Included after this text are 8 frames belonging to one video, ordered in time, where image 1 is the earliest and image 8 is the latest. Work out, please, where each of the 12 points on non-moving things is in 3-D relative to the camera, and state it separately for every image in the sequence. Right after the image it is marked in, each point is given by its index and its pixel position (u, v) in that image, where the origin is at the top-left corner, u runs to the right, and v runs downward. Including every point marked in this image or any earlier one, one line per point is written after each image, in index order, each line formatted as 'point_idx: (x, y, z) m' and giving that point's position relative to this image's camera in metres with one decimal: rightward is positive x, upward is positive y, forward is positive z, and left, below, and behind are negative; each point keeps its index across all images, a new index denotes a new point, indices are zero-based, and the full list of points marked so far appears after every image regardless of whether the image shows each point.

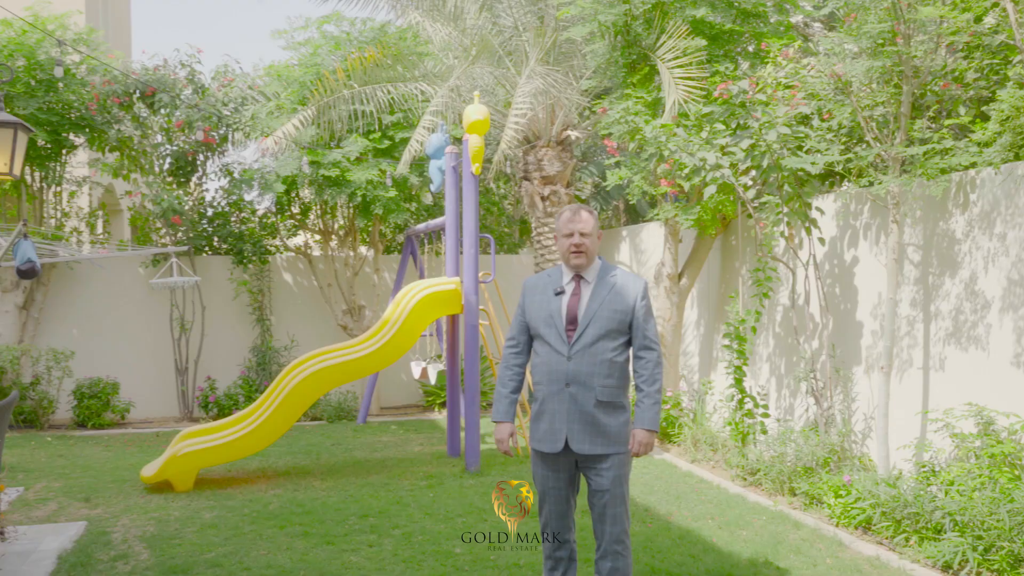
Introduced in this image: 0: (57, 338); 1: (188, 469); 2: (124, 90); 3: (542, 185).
0: (-4.3, -0.5, +9.0) m
1: (-2.2, -1.2, +6.3) m
2: (-3.6, +1.8, +8.7) m
3: (+0.3, +1.0, +9.6) m
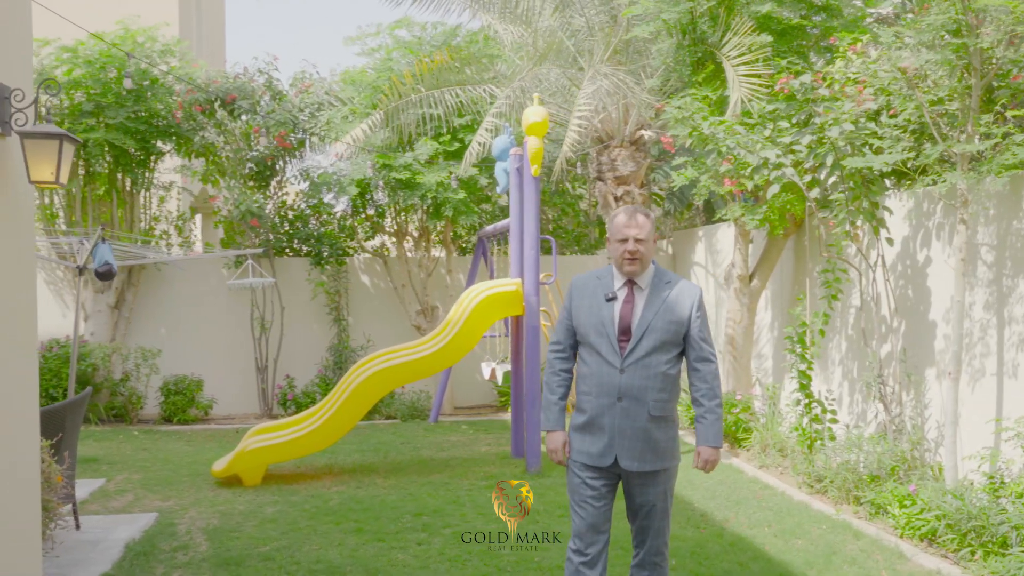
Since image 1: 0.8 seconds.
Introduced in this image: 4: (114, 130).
0: (-3.6, -0.5, +9.4) m
1: (-1.8, -1.2, +6.5) m
2: (-3.0, +1.8, +9.0) m
3: (+1.1, +1.0, +9.5) m
4: (-3.8, +1.5, +8.8) m
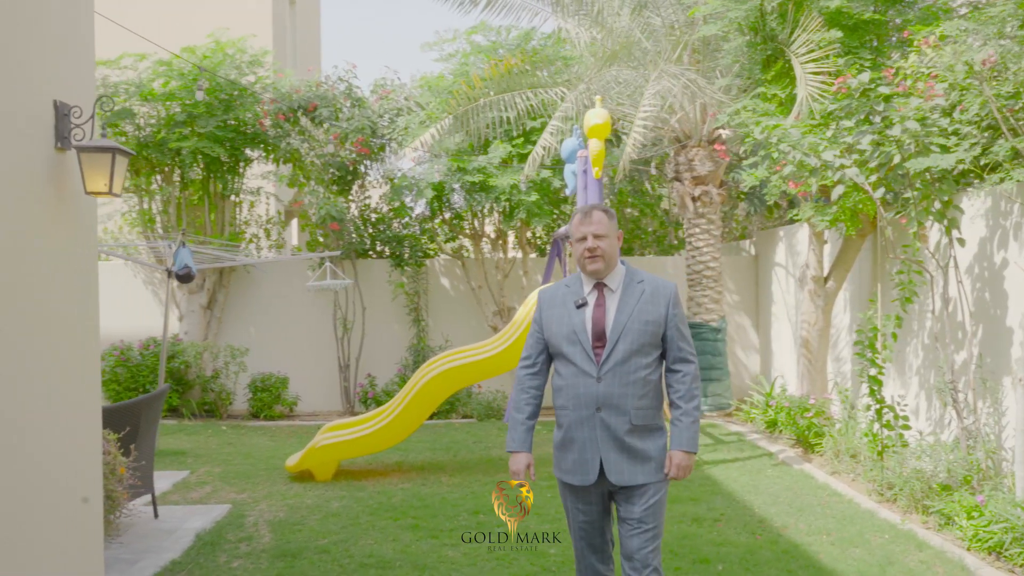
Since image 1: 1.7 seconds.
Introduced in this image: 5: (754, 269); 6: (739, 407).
0: (-2.9, -0.5, +9.8) m
1: (-1.3, -1.2, +6.7) m
2: (-2.2, +1.8, +9.4) m
3: (+1.8, +1.0, +9.4) m
4: (-3.0, +1.5, +9.3) m
5: (+2.7, +0.2, +10.4) m
6: (+2.2, -1.2, +9.1) m
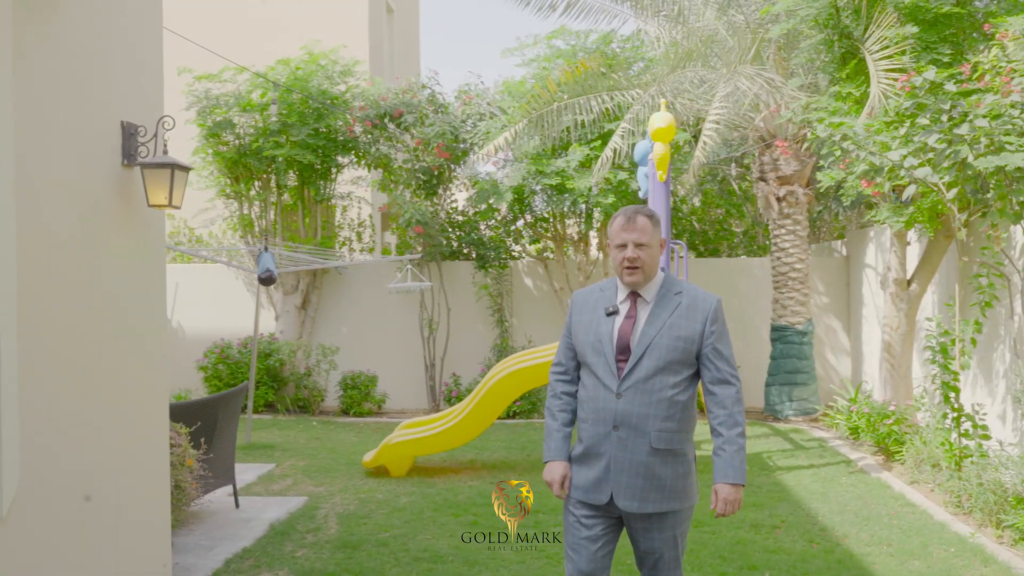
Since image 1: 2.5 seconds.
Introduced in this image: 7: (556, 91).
0: (-2.0, -0.5, +10.2) m
1: (-0.8, -1.2, +6.9) m
2: (-1.4, +1.8, +9.7) m
3: (+2.6, +1.0, +9.2) m
4: (-2.2, +1.5, +9.7) m
5: (+3.6, +0.2, +10.2) m
6: (+3.0, -1.2, +8.9) m
7: (+0.4, +1.8, +8.5) m
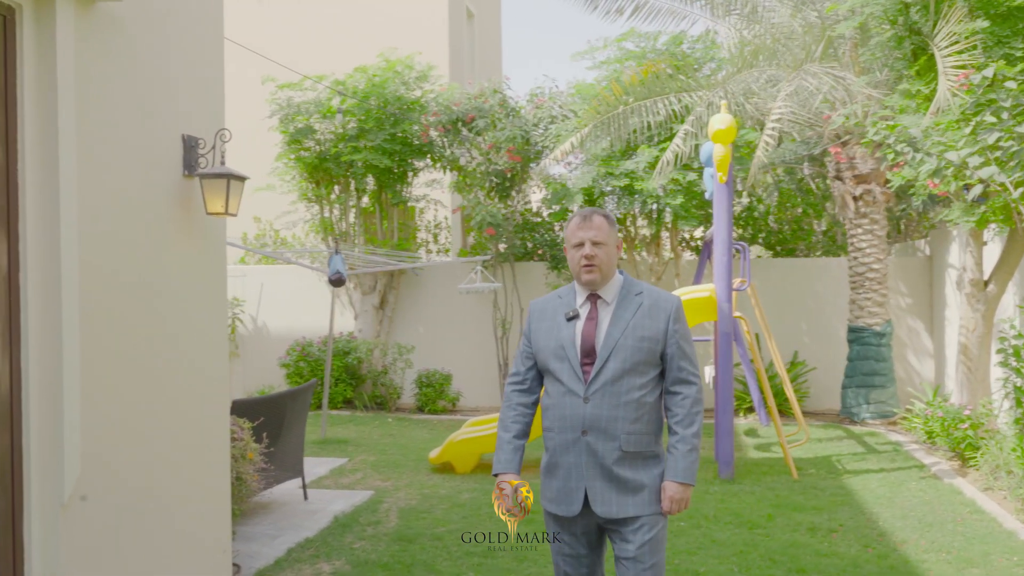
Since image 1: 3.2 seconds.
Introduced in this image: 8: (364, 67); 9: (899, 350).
0: (-1.2, -0.5, +10.5) m
1: (-0.3, -1.3, +7.1) m
2: (-0.7, +1.8, +9.9) m
3: (+3.3, +1.0, +9.0) m
4: (-1.5, +1.5, +10.0) m
5: (+4.4, +0.2, +9.9) m
6: (+3.6, -1.2, +8.7) m
7: (+1.0, +1.8, +8.6) m
8: (-1.6, +2.4, +10.3) m
9: (+4.1, -0.6, +9.8) m
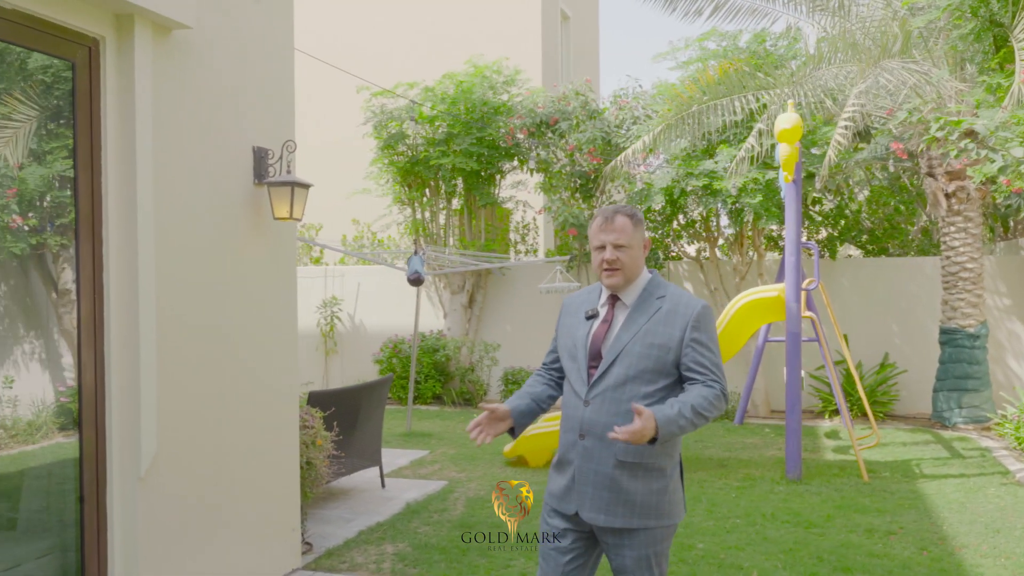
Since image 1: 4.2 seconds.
0: (-0.2, -0.5, +10.7) m
1: (+0.2, -1.3, +7.3) m
2: (+0.2, +1.8, +10.1) m
3: (+4.1, +1.0, +8.8) m
4: (-0.5, +1.5, +10.3) m
5: (+5.2, +0.2, +9.5) m
6: (+4.3, -1.2, +8.4) m
7: (+1.7, +1.8, +8.6) m
8: (-0.7, +2.4, +10.7) m
9: (+4.9, -0.6, +9.5) m
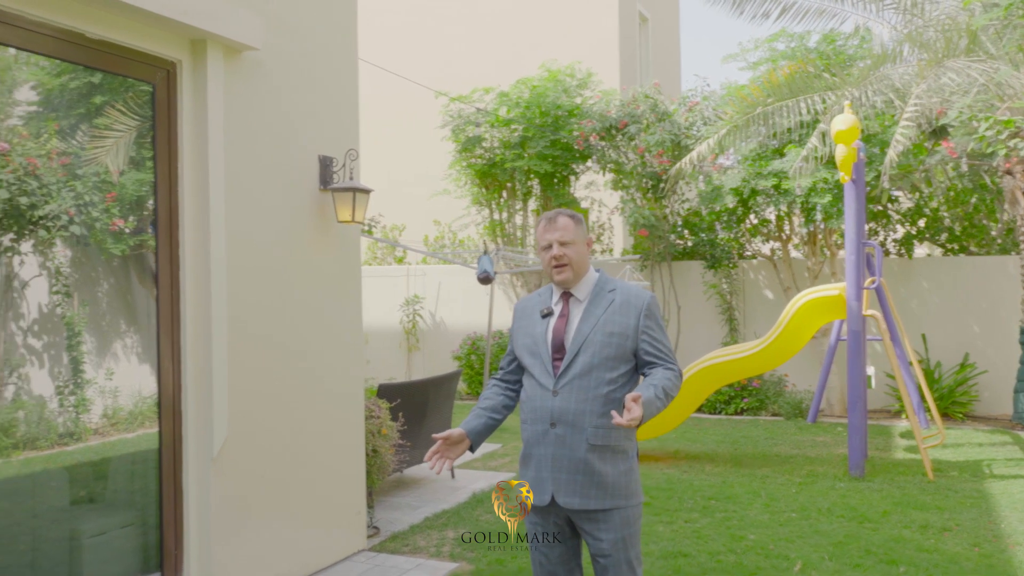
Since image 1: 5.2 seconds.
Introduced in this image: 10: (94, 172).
0: (+0.7, -0.5, +11.0) m
1: (+0.7, -1.2, +7.5) m
2: (+1.1, +1.8, +10.3) m
3: (+4.7, +1.0, +8.6) m
4: (+0.3, +1.5, +10.6) m
5: (+6.0, +0.2, +9.2) m
6: (+5.0, -1.2, +8.2) m
7: (+2.4, +1.8, +8.7) m
8: (+0.2, +2.4, +10.9) m
9: (+5.6, -0.6, +9.2) m
10: (-1.6, +0.5, +3.7) m
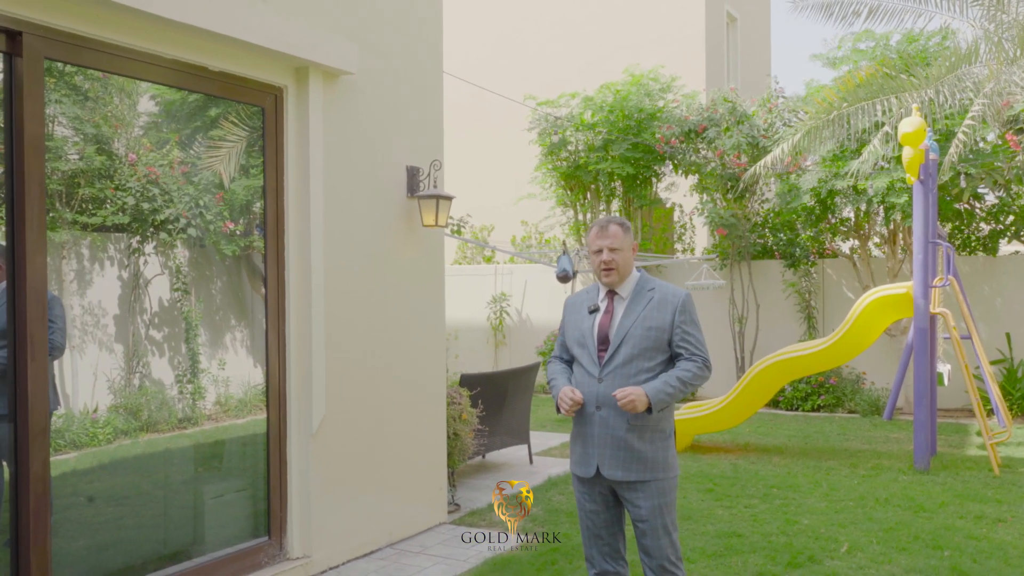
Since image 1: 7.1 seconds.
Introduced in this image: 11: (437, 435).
0: (+1.7, -0.5, +11.3) m
1: (+1.4, -1.2, +7.9) m
2: (+2.0, +1.8, +10.6) m
3: (+5.5, +1.0, +8.5) m
4: (+1.3, +1.5, +10.9) m
5: (+6.7, +0.2, +9.0) m
6: (+5.7, -1.2, +8.1) m
7: (+3.1, +1.8, +8.8) m
8: (+1.2, +2.5, +11.3) m
9: (+6.4, -0.6, +9.0) m
10: (-1.4, +0.5, +4.3) m
11: (-0.4, -0.9, +5.6) m
